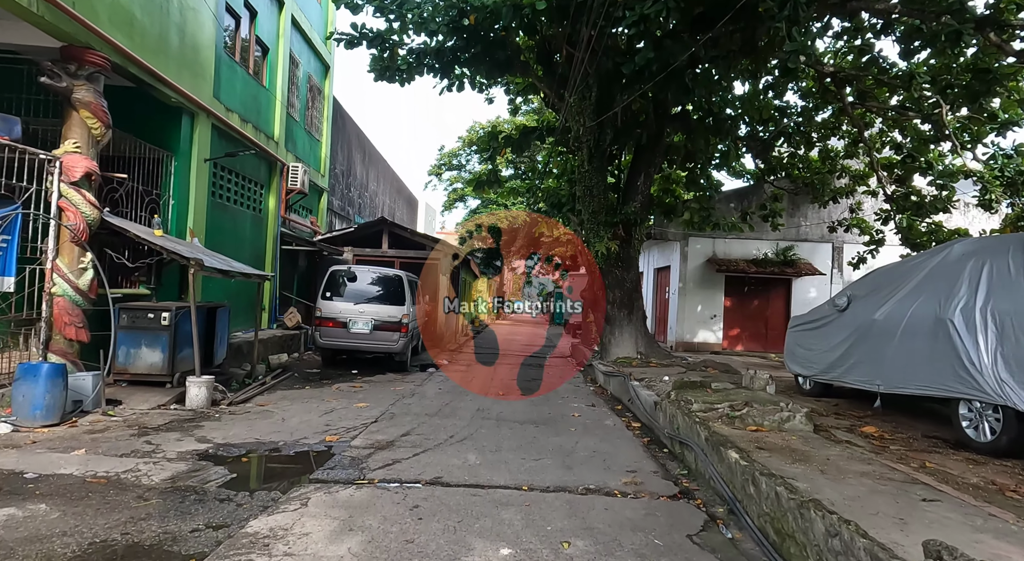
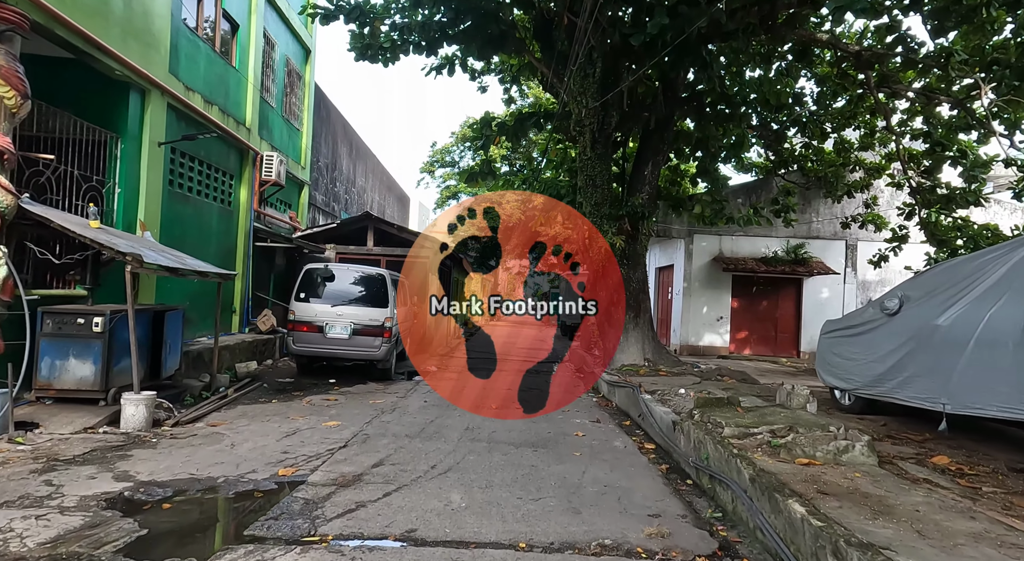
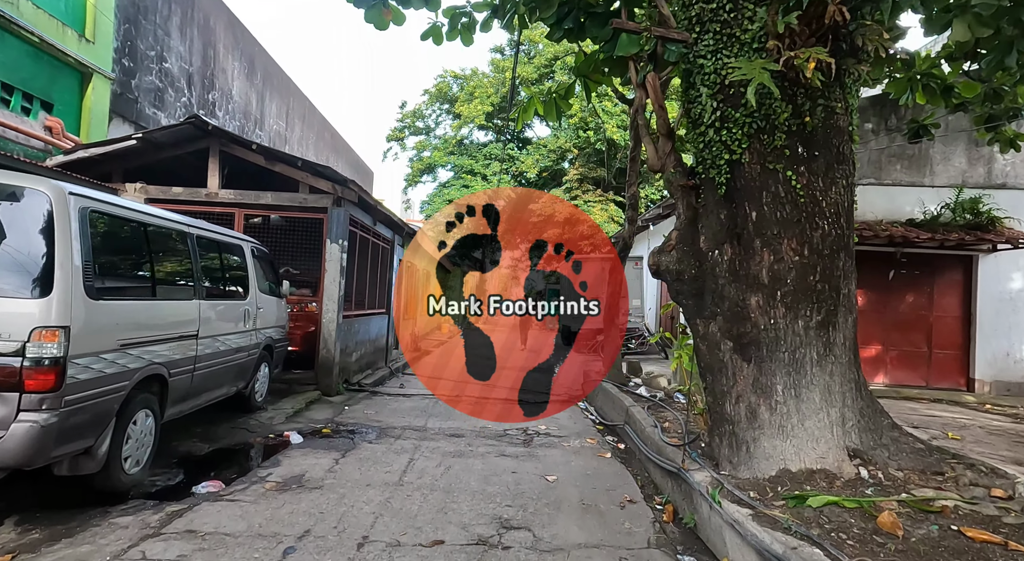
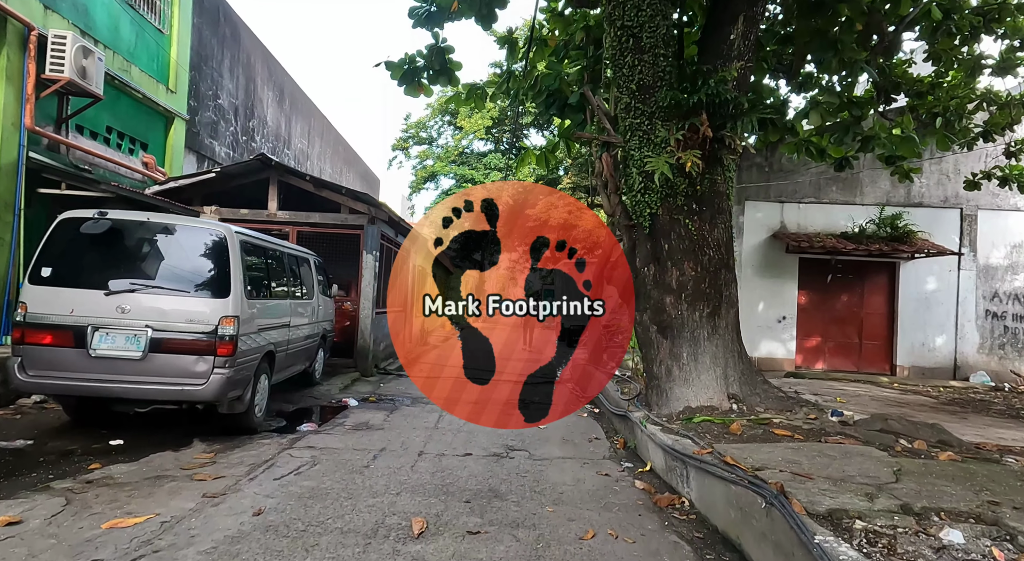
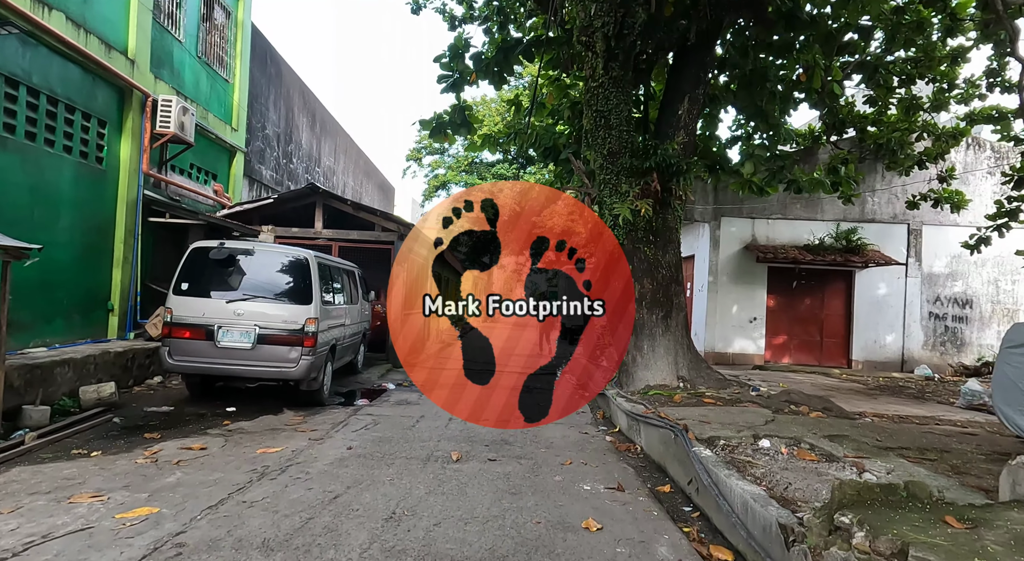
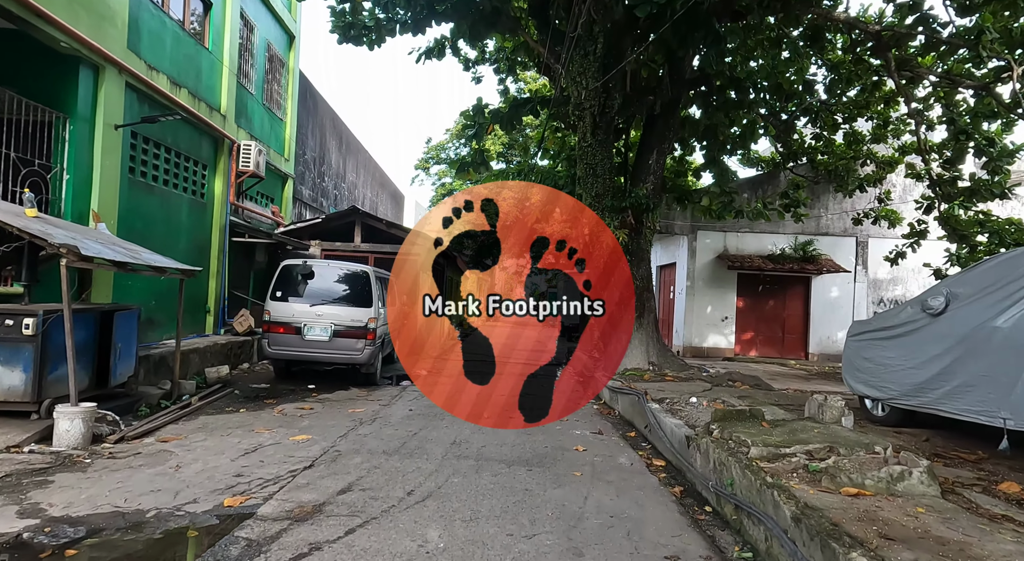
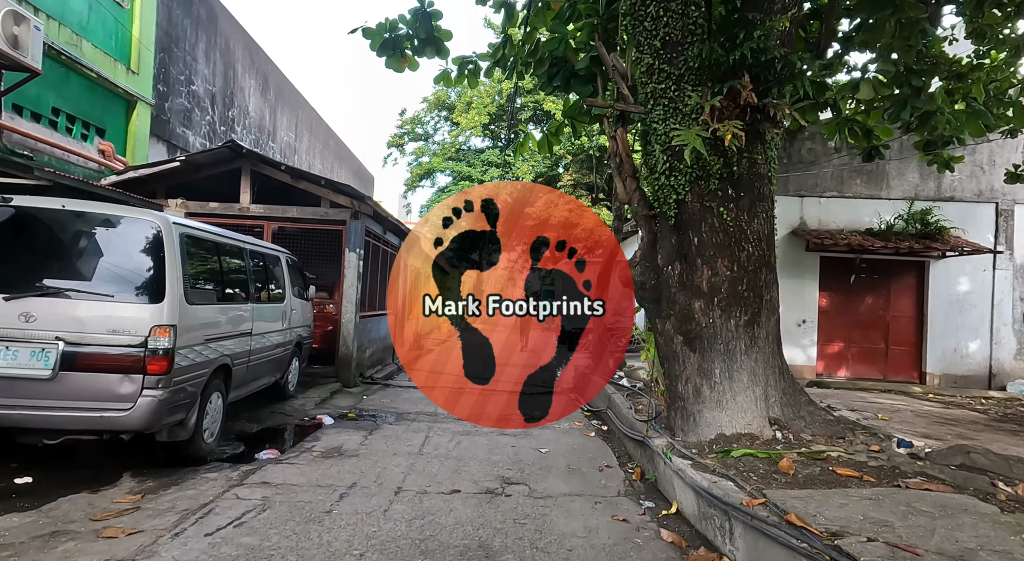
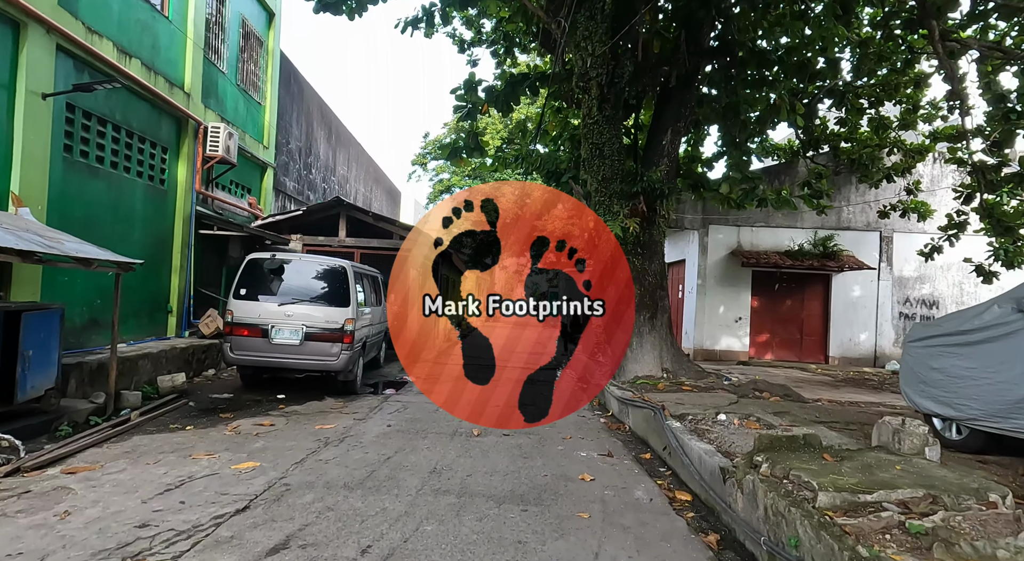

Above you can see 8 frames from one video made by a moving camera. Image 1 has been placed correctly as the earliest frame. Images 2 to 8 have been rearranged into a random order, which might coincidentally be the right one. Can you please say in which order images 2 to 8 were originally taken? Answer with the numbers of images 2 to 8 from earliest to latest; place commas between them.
2, 6, 8, 5, 4, 7, 3
